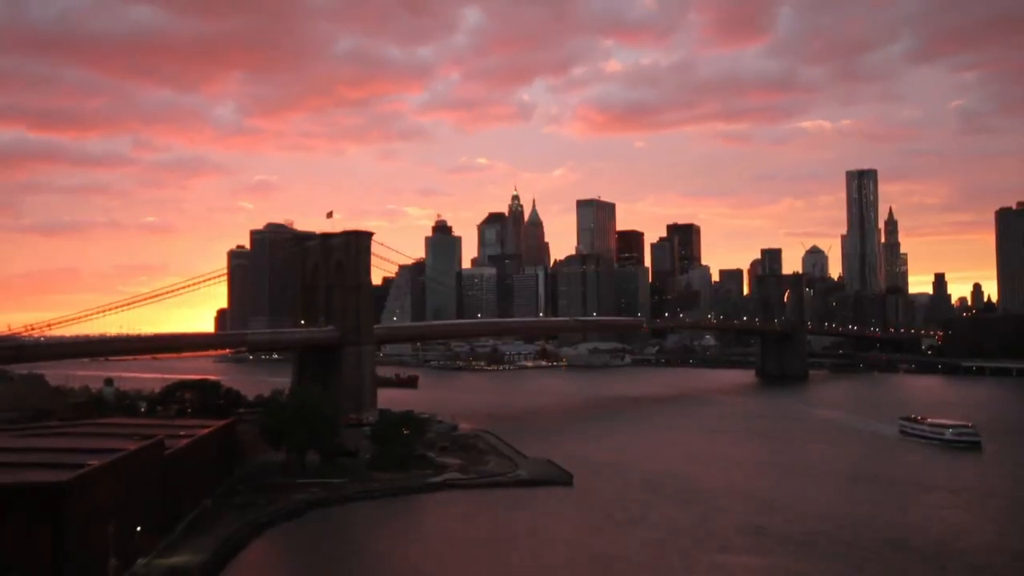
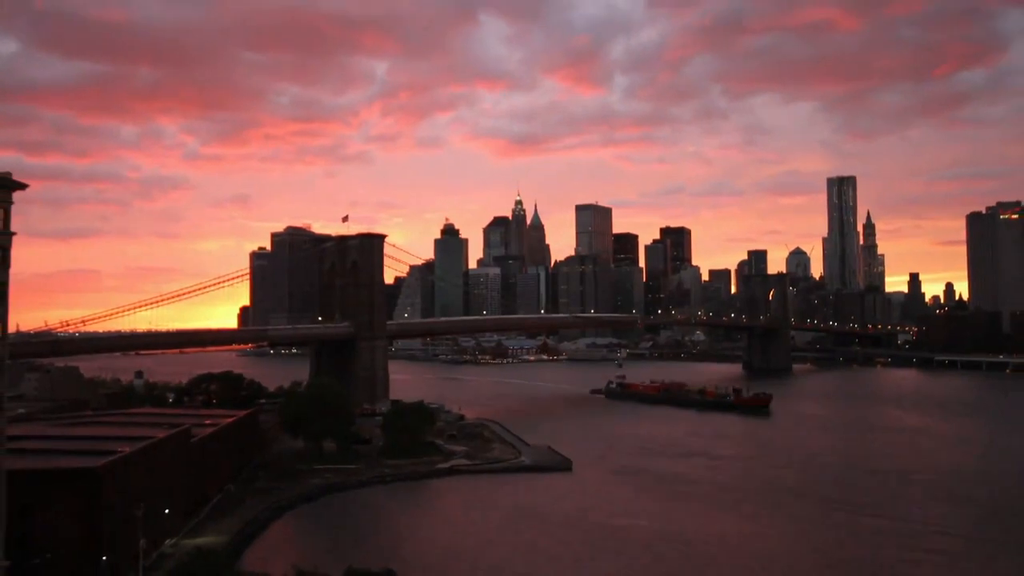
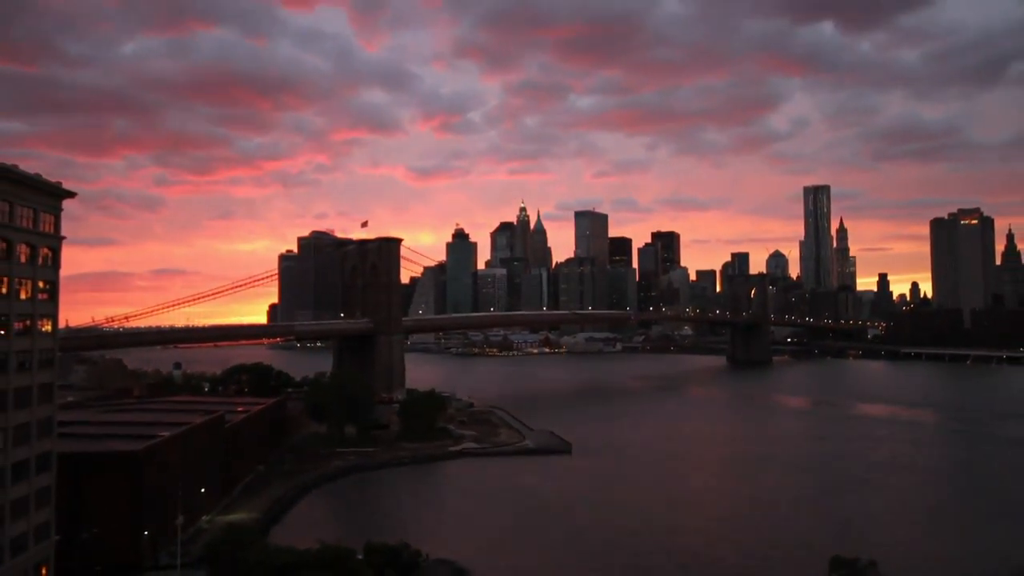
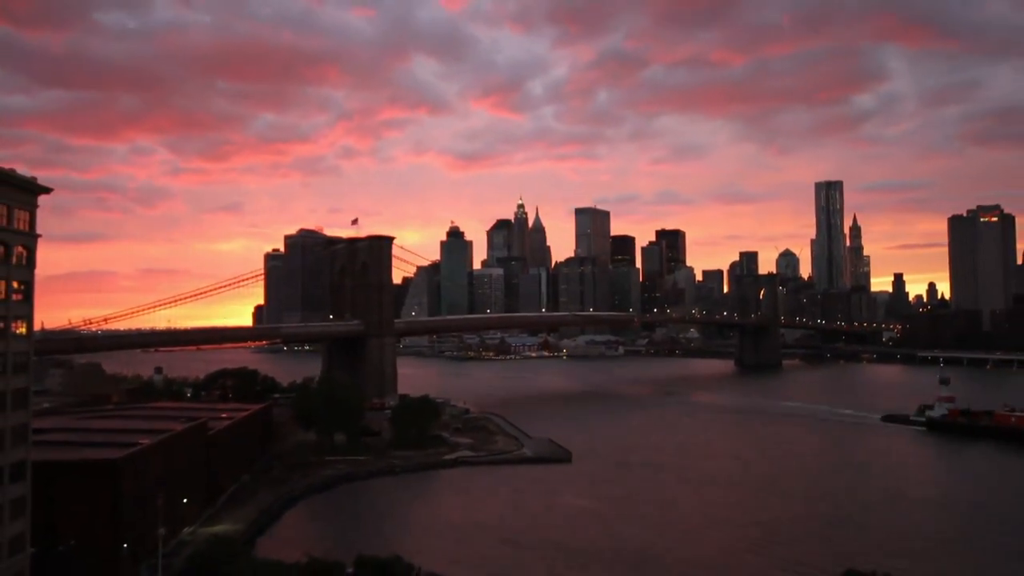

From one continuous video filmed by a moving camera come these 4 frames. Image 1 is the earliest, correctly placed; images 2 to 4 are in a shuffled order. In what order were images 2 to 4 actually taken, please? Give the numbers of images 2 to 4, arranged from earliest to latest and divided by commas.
2, 4, 3
